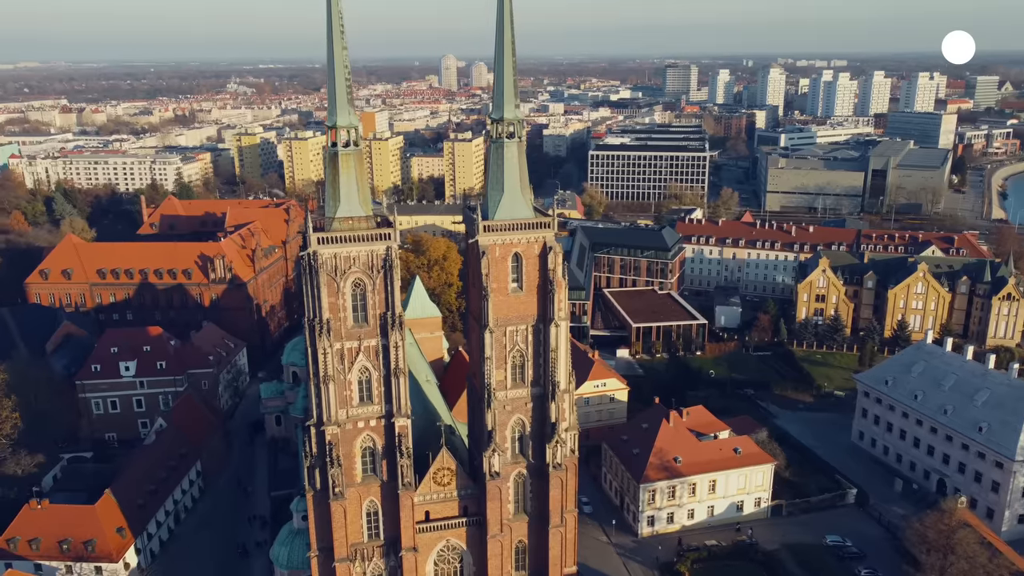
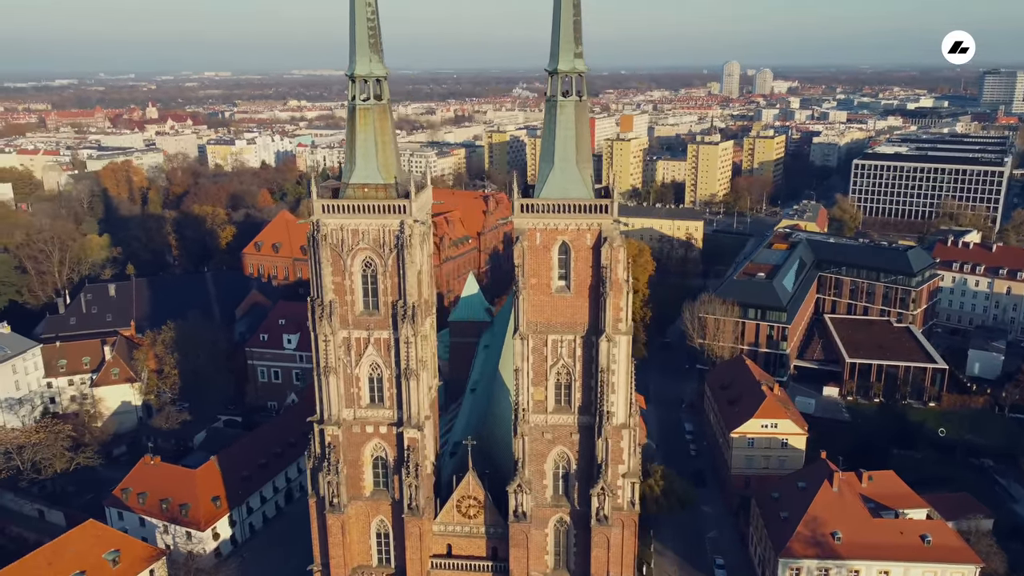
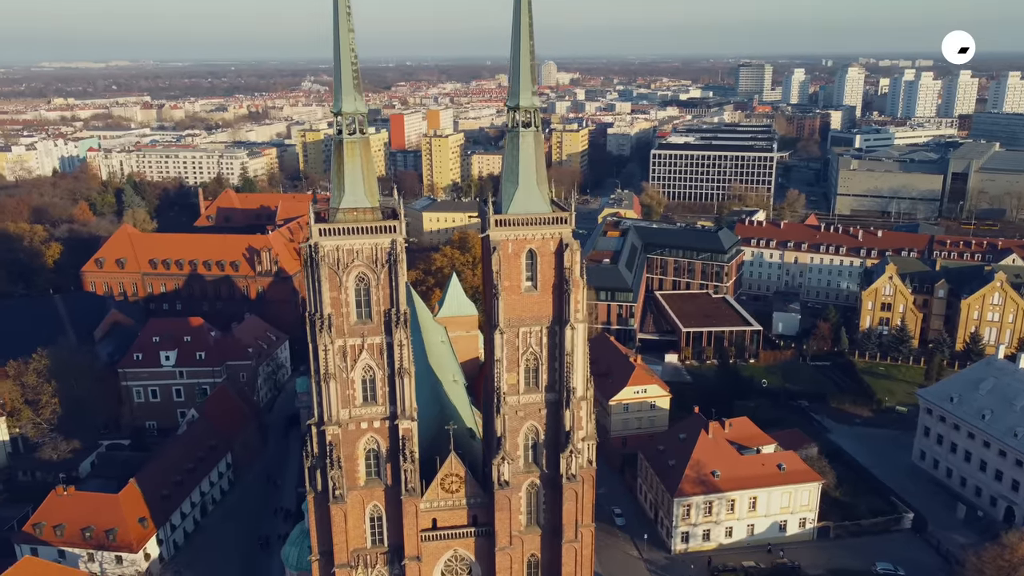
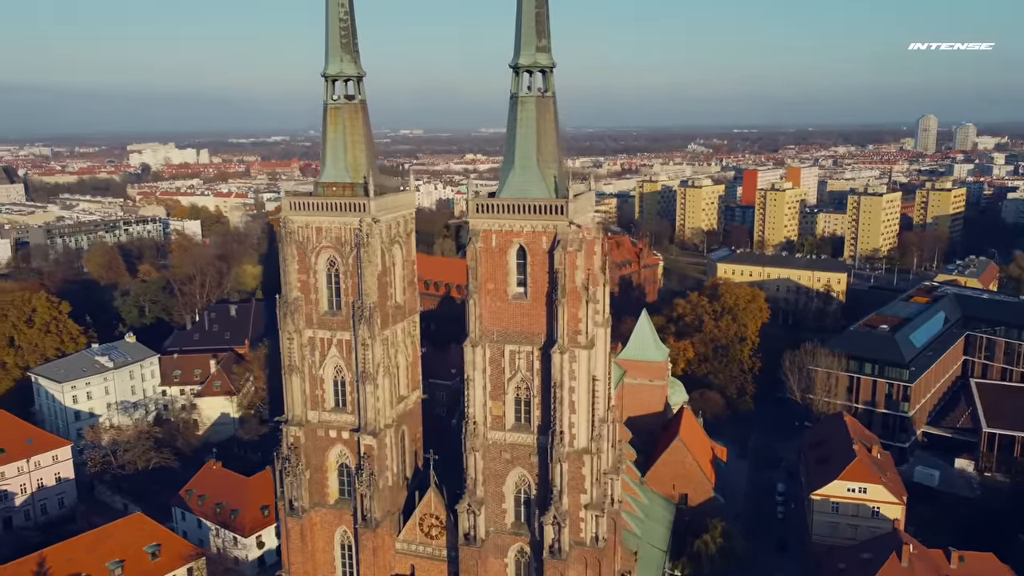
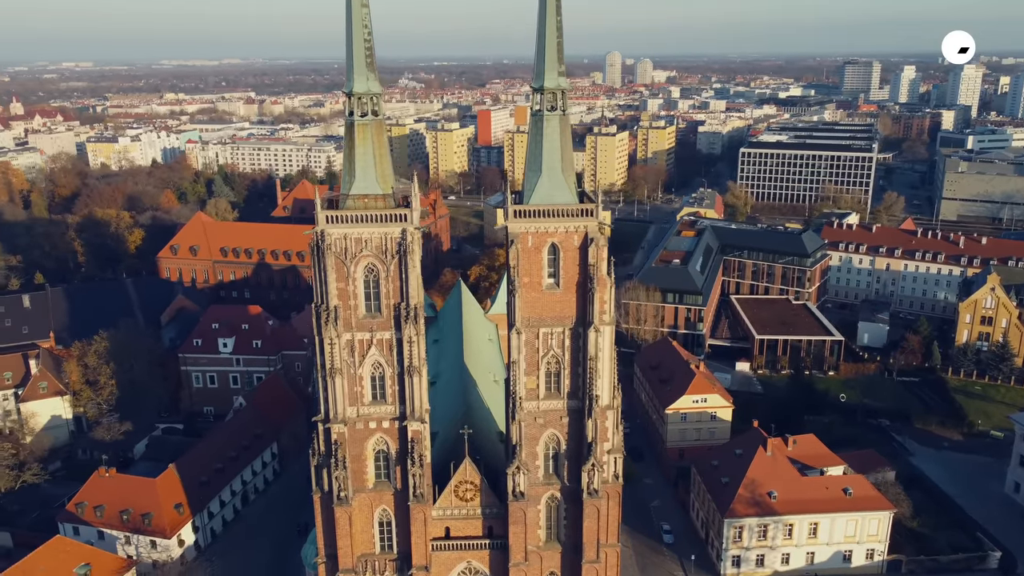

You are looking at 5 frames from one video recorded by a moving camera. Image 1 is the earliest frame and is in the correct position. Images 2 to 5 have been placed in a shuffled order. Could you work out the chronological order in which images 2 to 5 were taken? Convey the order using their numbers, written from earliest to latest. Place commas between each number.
3, 5, 2, 4
